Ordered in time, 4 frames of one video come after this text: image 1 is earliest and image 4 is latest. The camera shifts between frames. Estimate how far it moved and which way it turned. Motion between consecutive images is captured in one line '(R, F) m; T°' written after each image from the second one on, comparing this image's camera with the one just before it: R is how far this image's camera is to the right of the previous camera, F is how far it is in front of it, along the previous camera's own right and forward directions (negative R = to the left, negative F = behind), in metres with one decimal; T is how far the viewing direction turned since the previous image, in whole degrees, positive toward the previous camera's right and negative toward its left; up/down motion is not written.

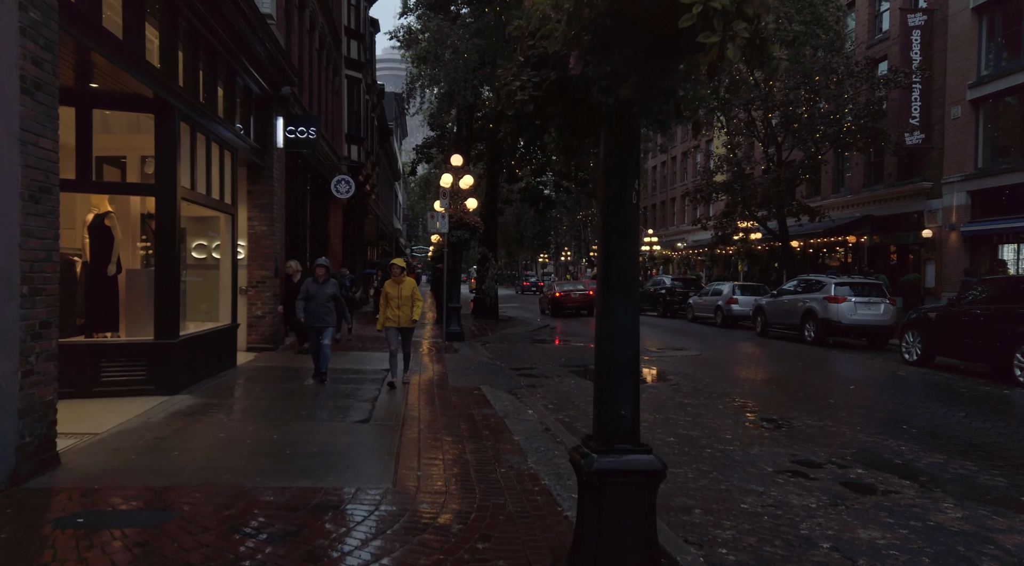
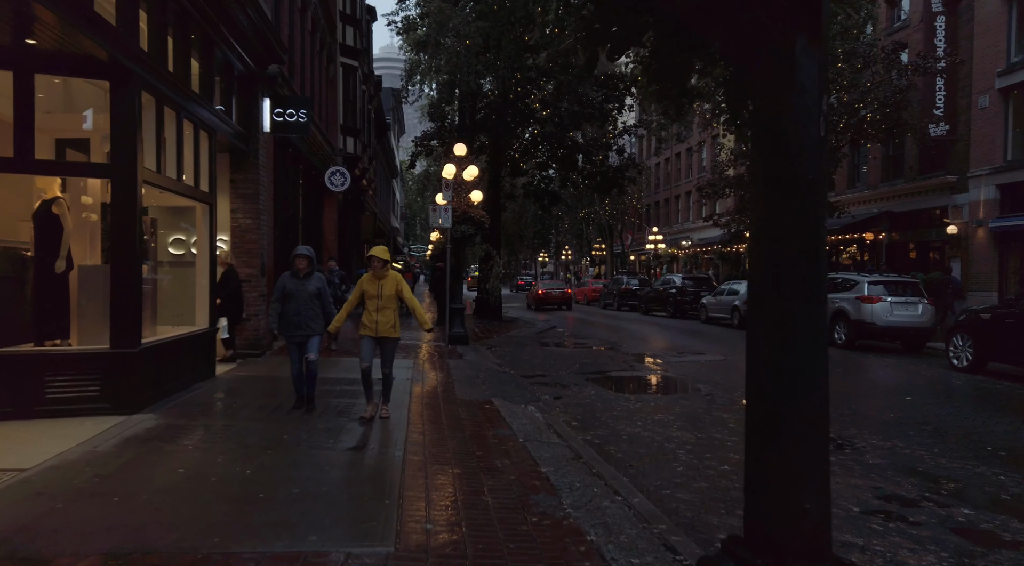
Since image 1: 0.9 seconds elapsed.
(-0.2, +1.3) m; 0°
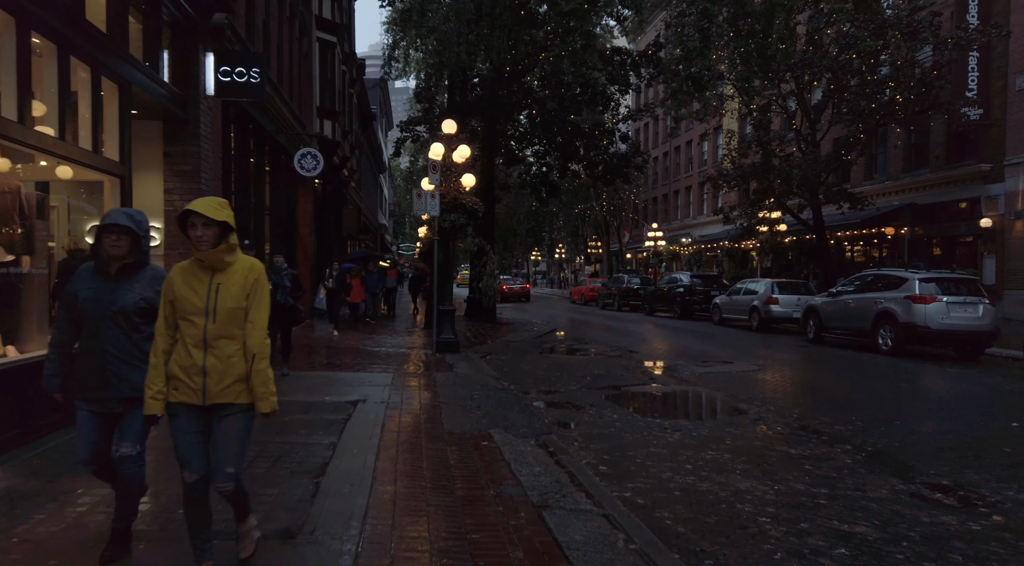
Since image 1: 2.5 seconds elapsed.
(-0.1, +2.2) m; +1°
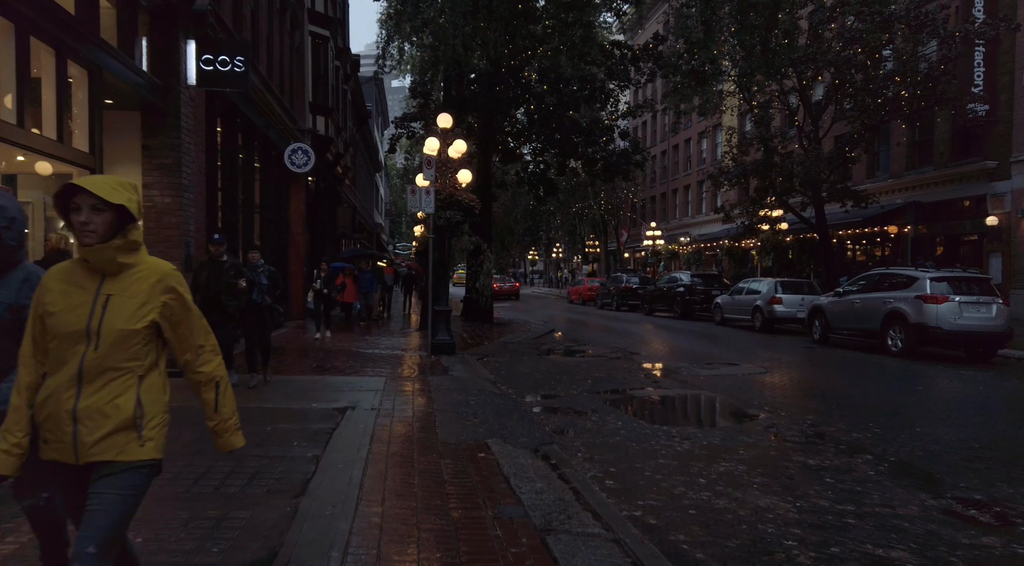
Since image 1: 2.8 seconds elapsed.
(0.0, +0.5) m; 0°
